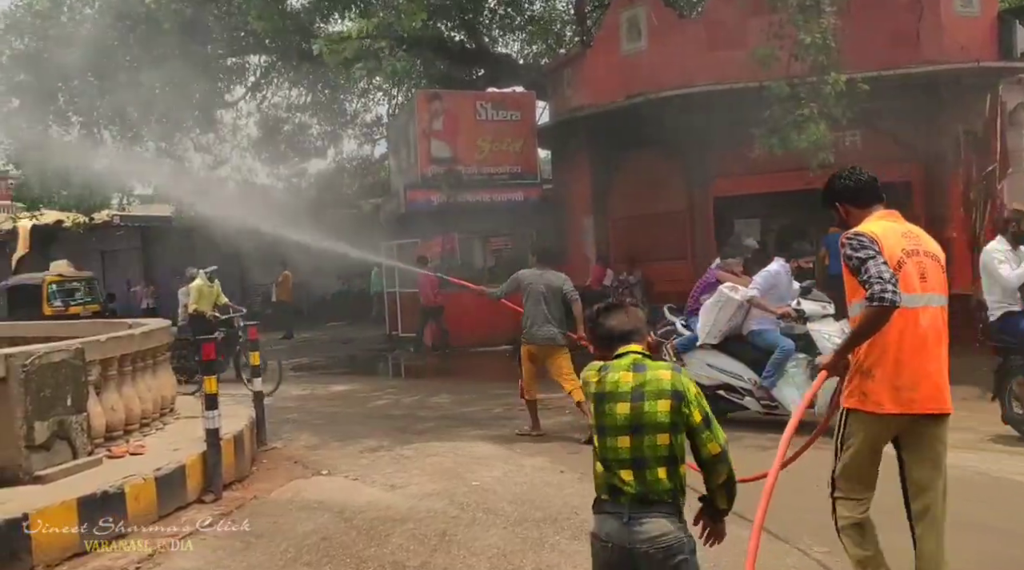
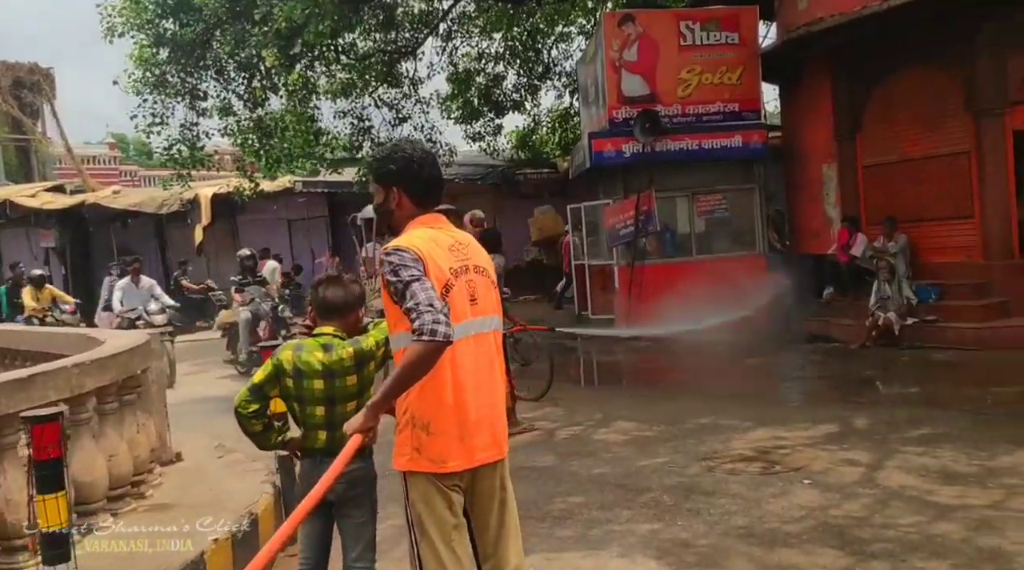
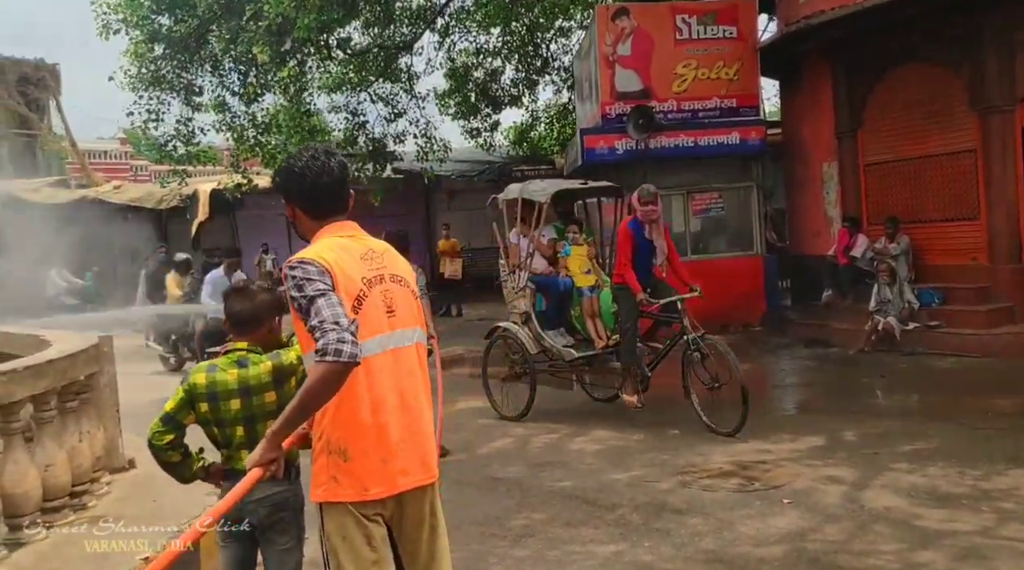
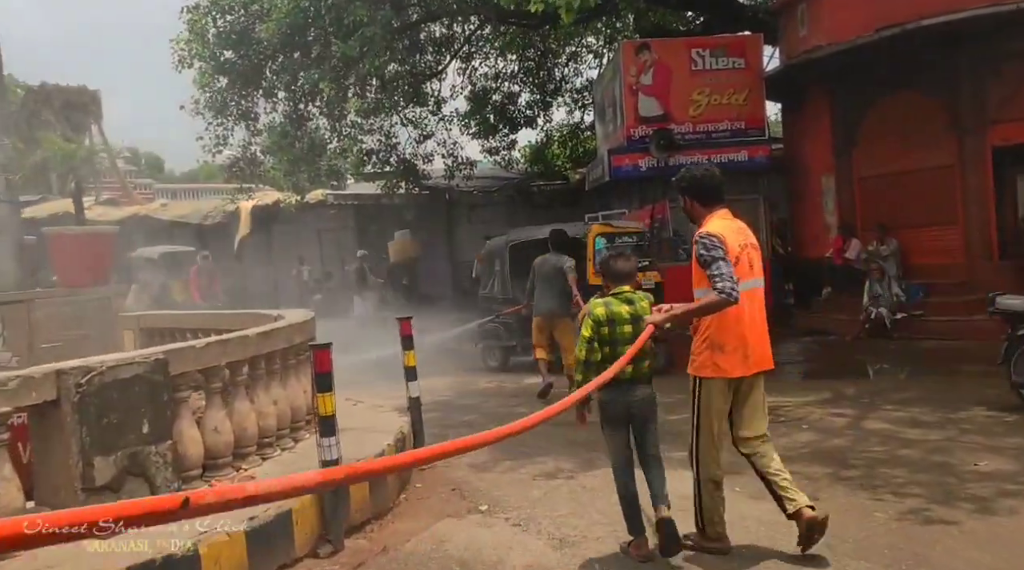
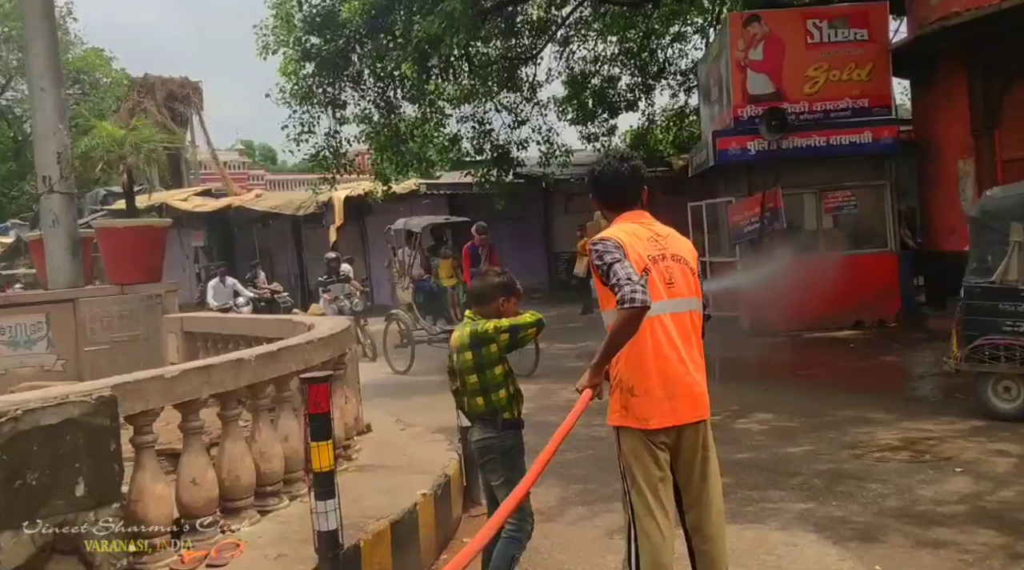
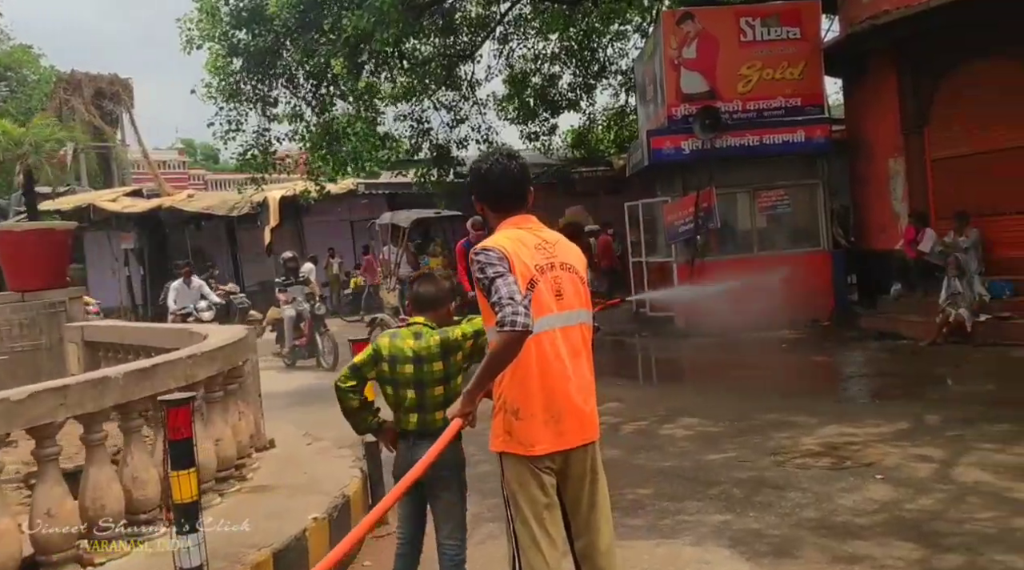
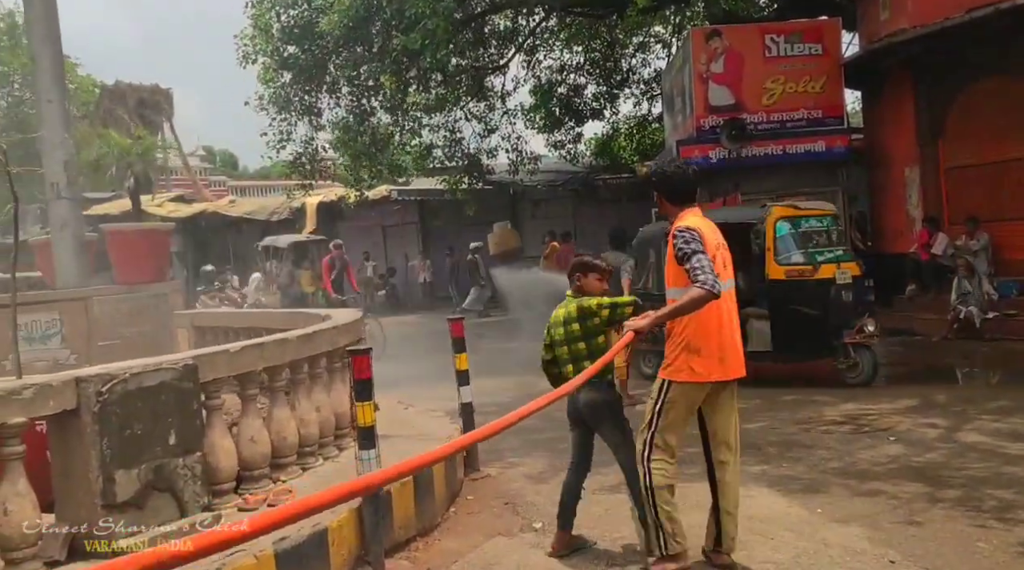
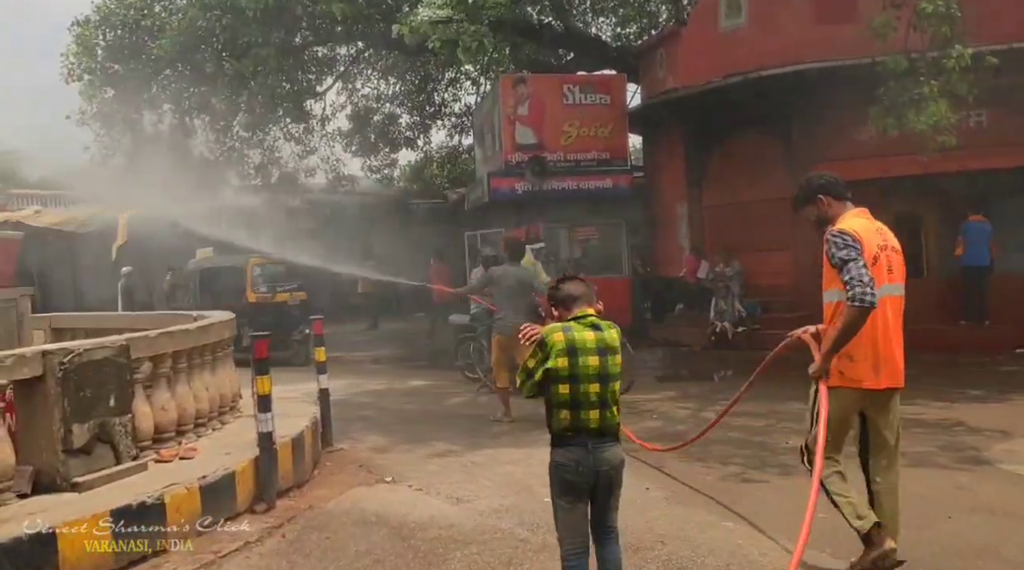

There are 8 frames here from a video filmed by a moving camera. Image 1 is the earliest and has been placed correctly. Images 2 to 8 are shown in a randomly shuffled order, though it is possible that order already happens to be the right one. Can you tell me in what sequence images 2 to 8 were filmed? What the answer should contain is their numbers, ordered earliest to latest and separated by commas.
8, 4, 7, 5, 6, 2, 3
